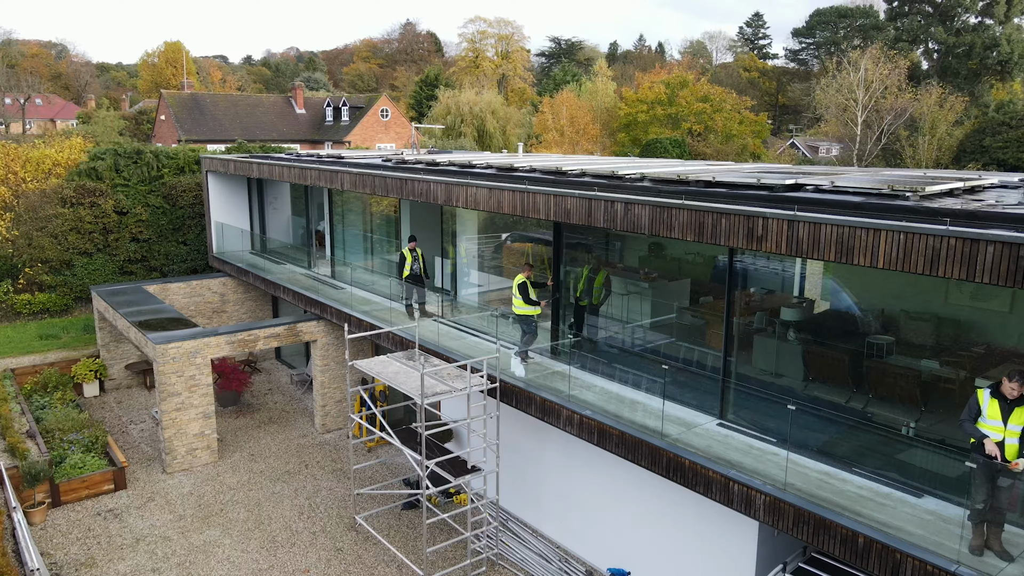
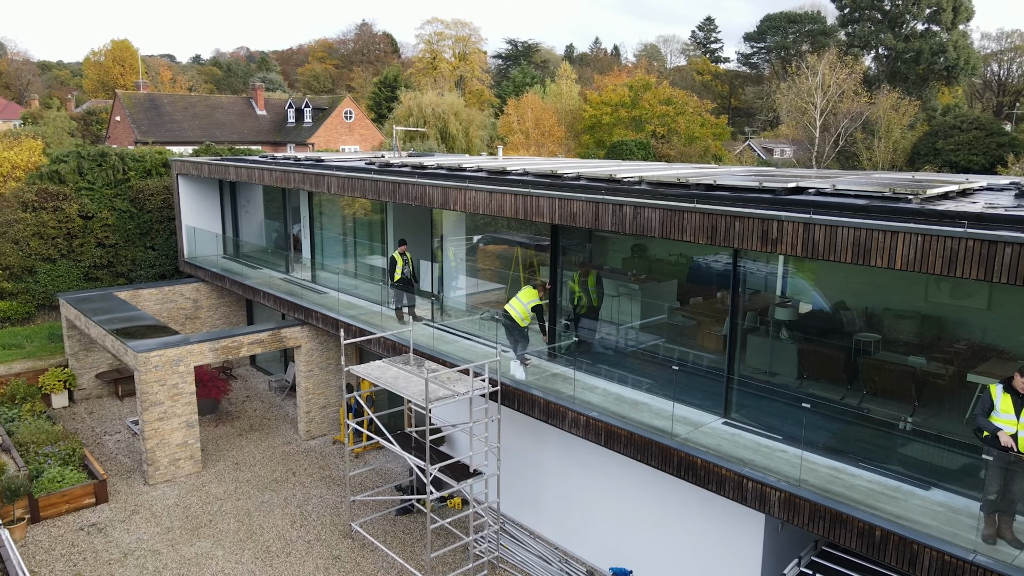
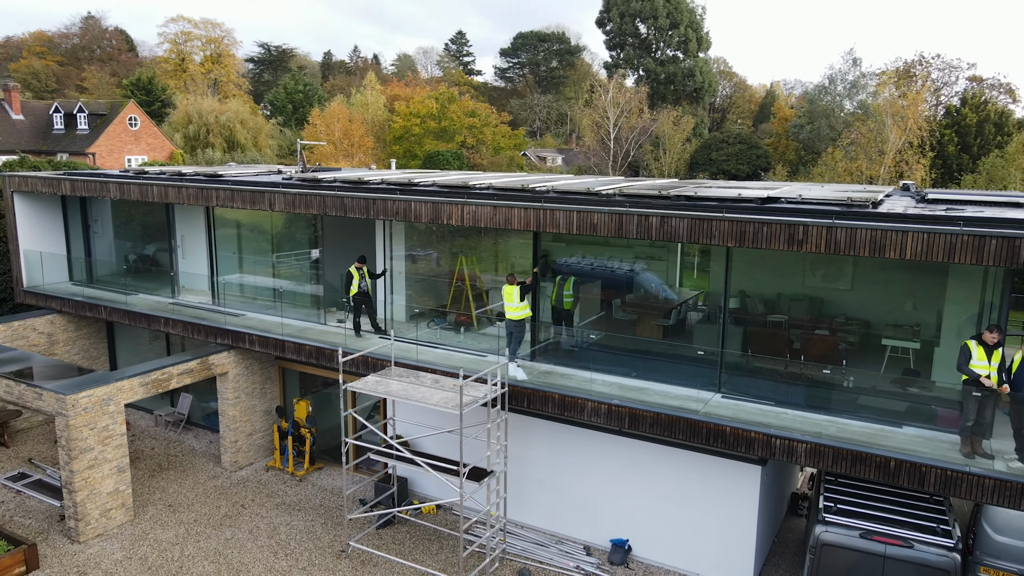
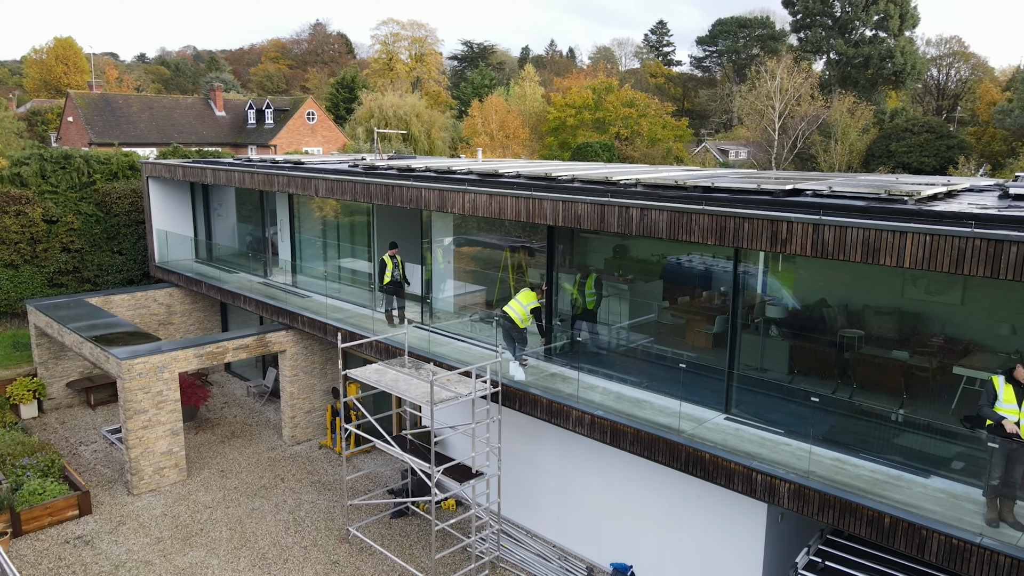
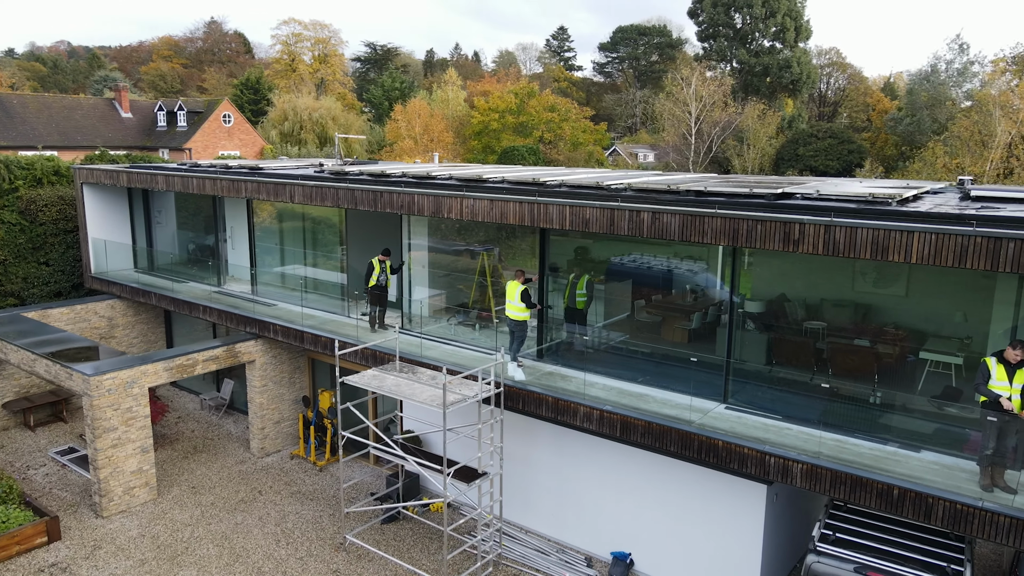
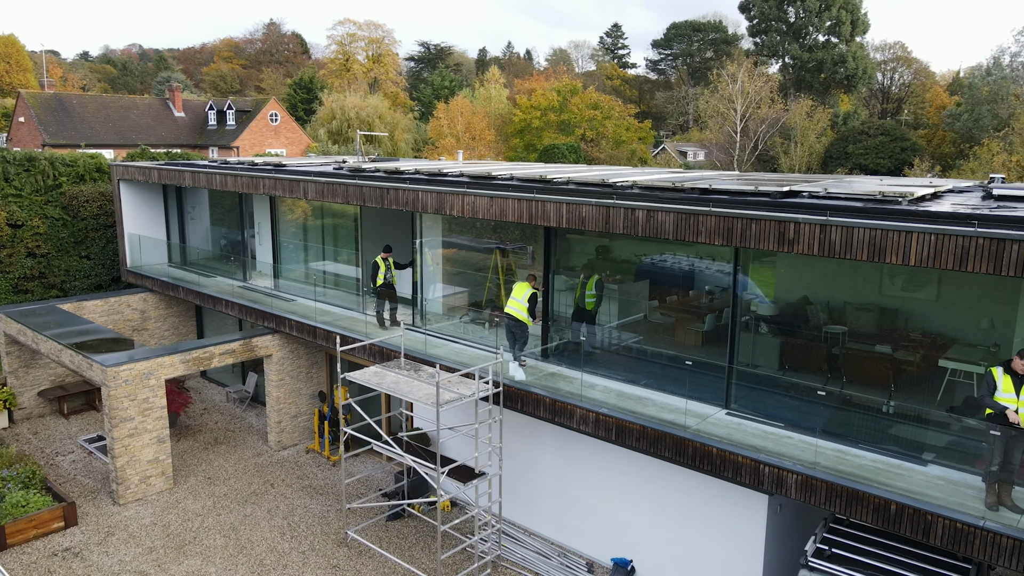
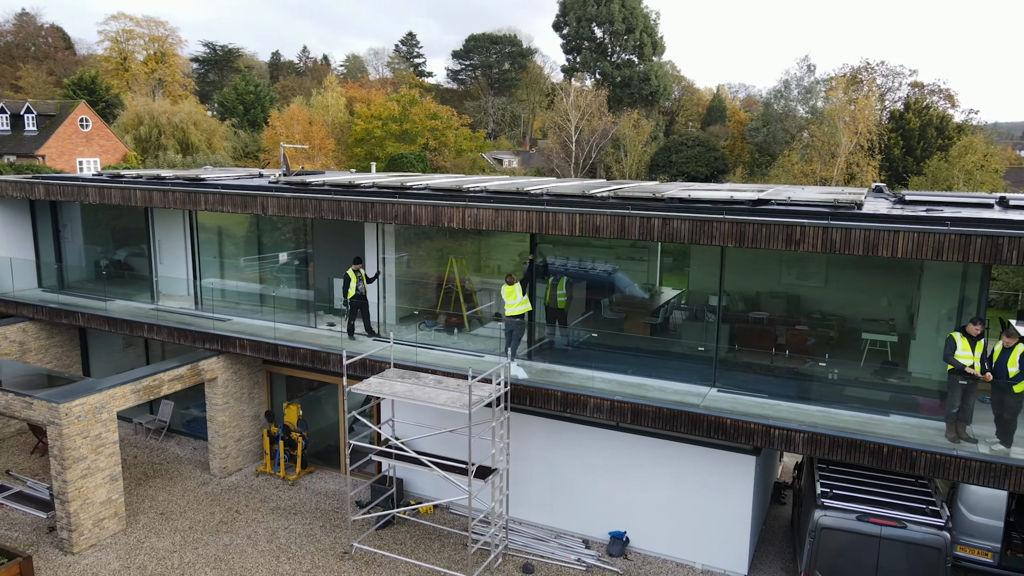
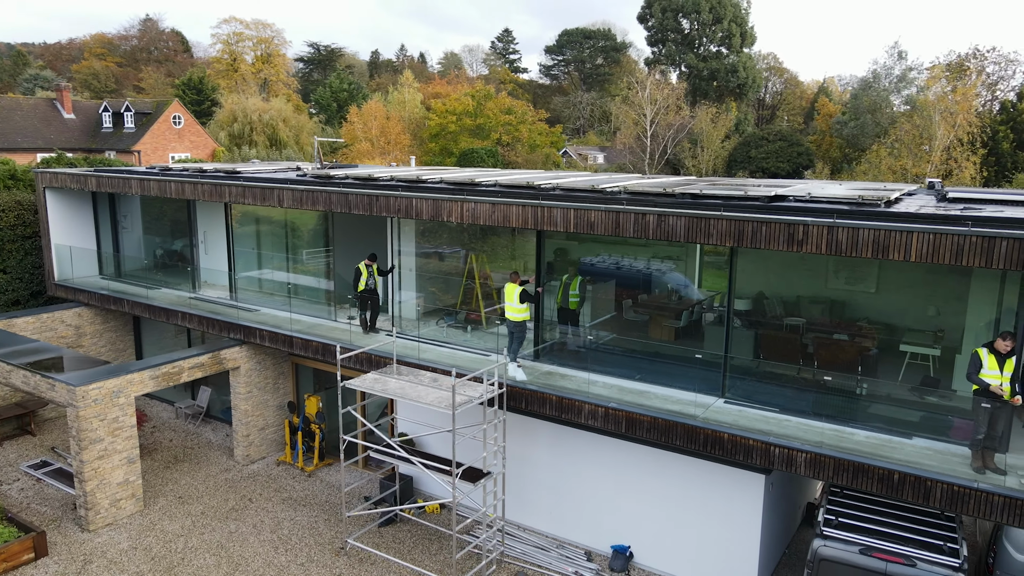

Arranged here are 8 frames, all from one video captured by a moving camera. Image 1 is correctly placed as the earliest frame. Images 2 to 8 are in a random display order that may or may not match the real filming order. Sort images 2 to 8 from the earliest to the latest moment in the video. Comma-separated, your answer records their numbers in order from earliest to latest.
2, 4, 6, 5, 8, 3, 7
